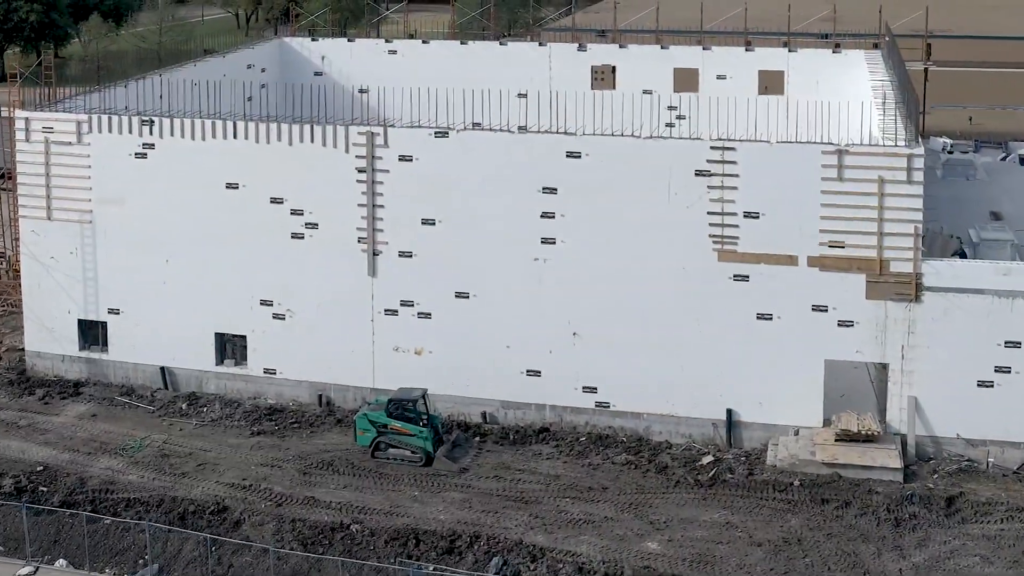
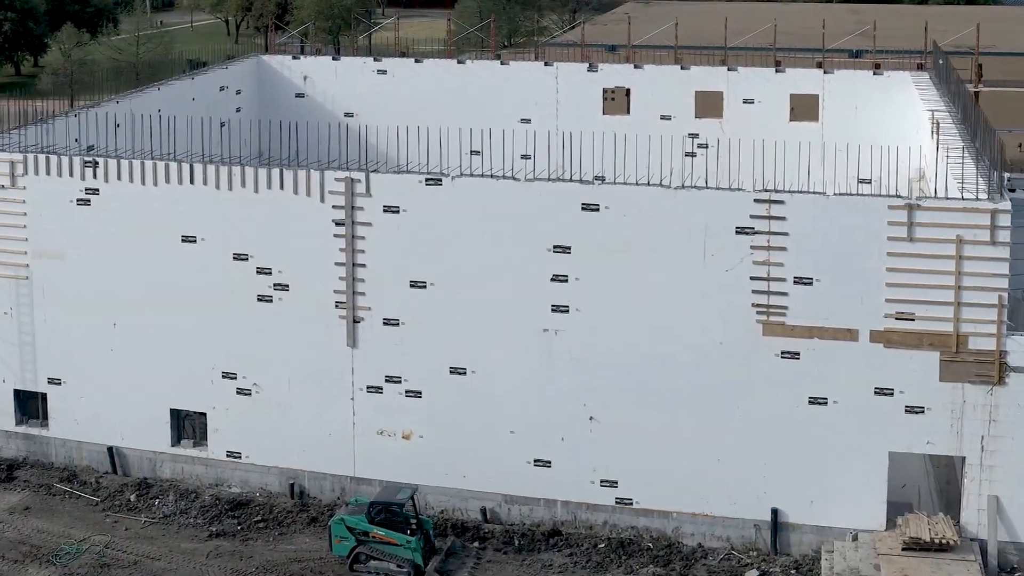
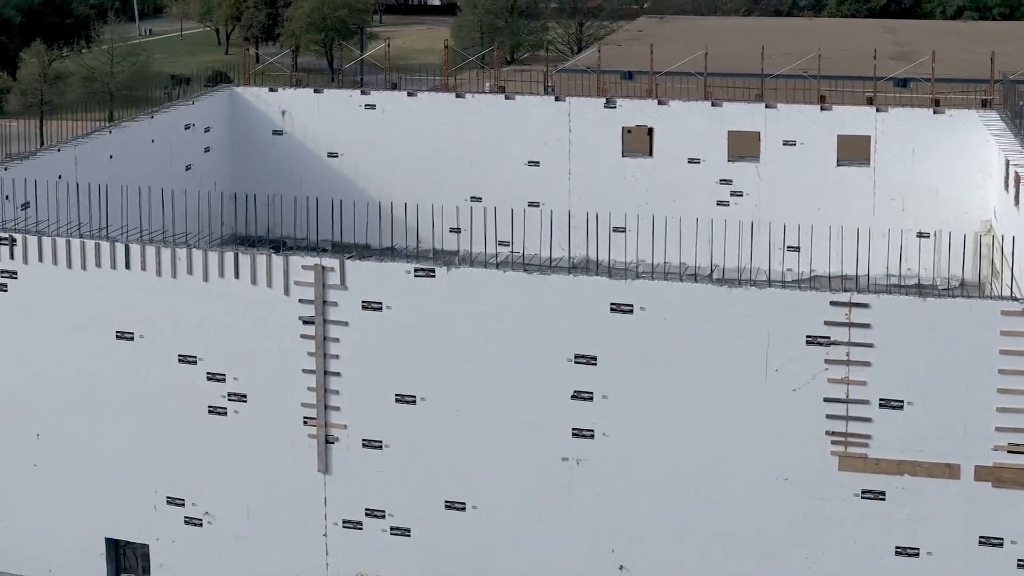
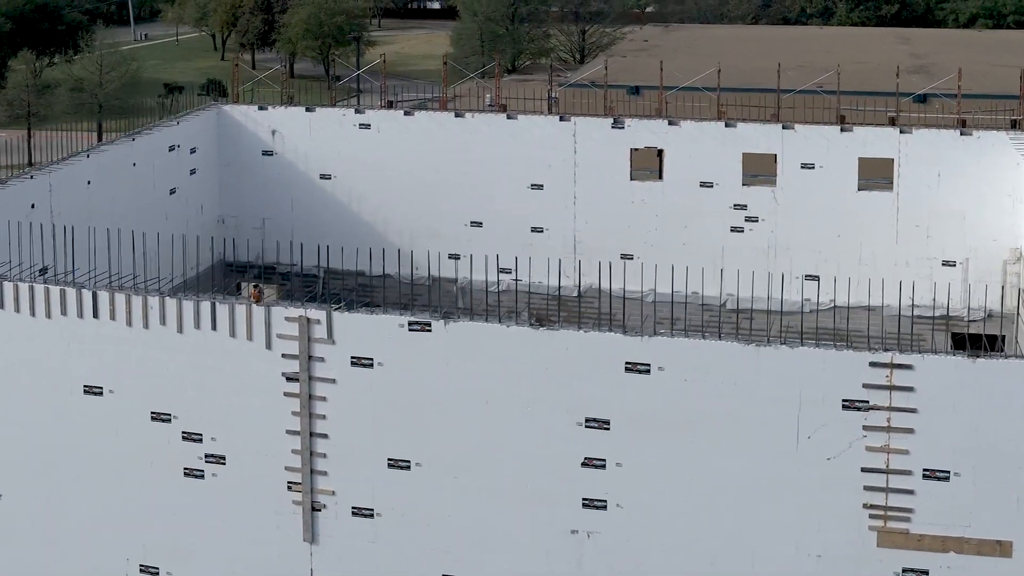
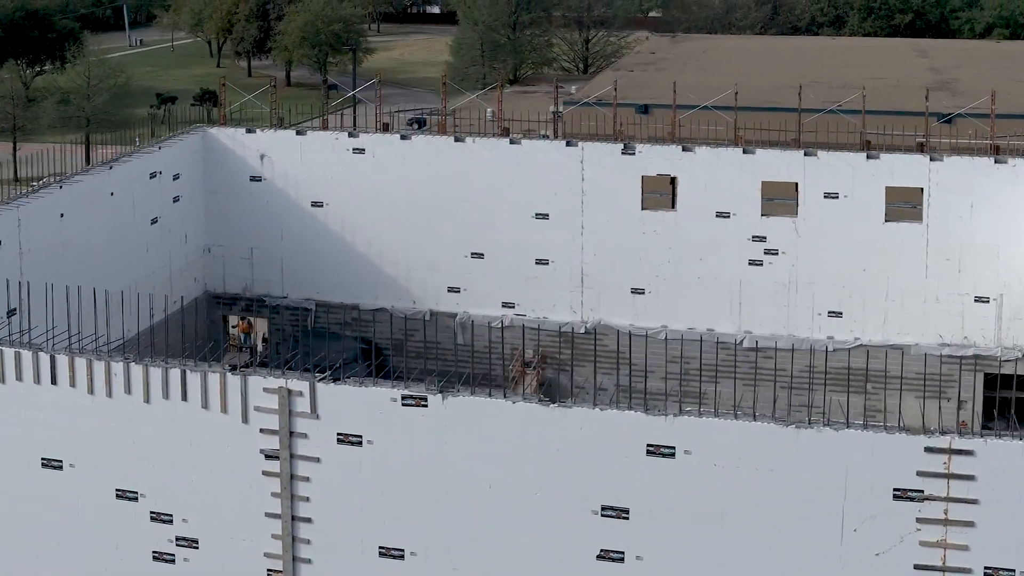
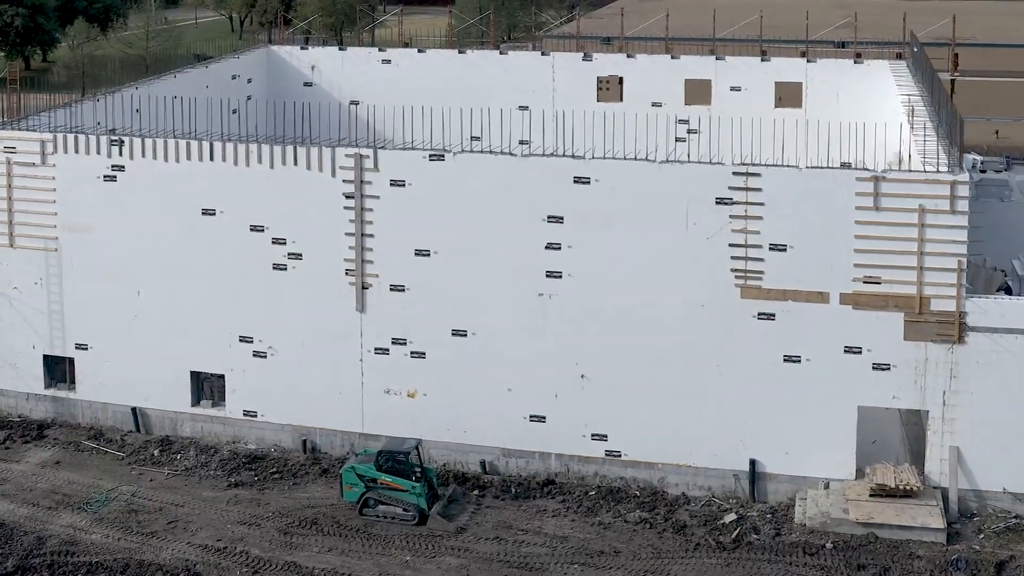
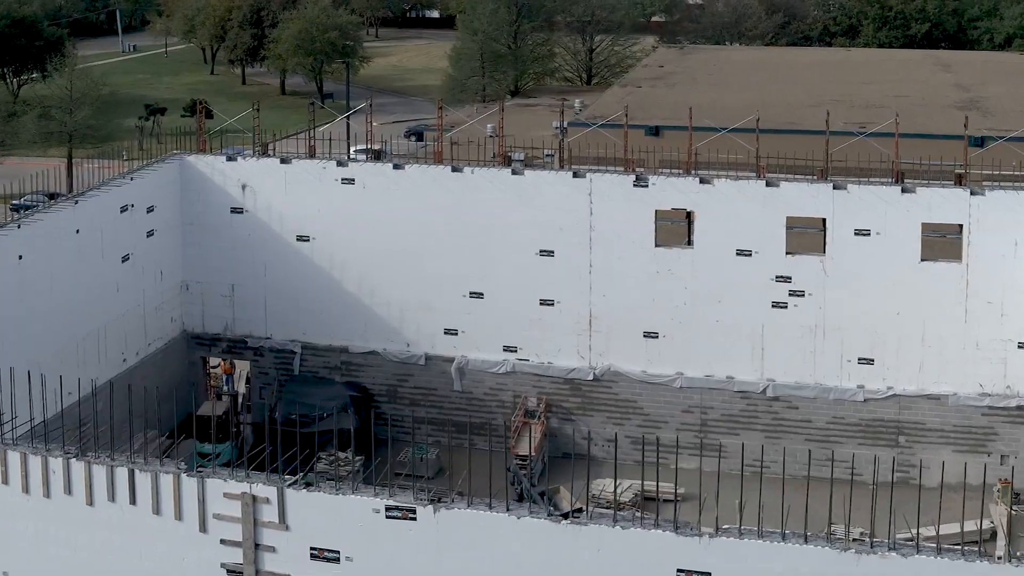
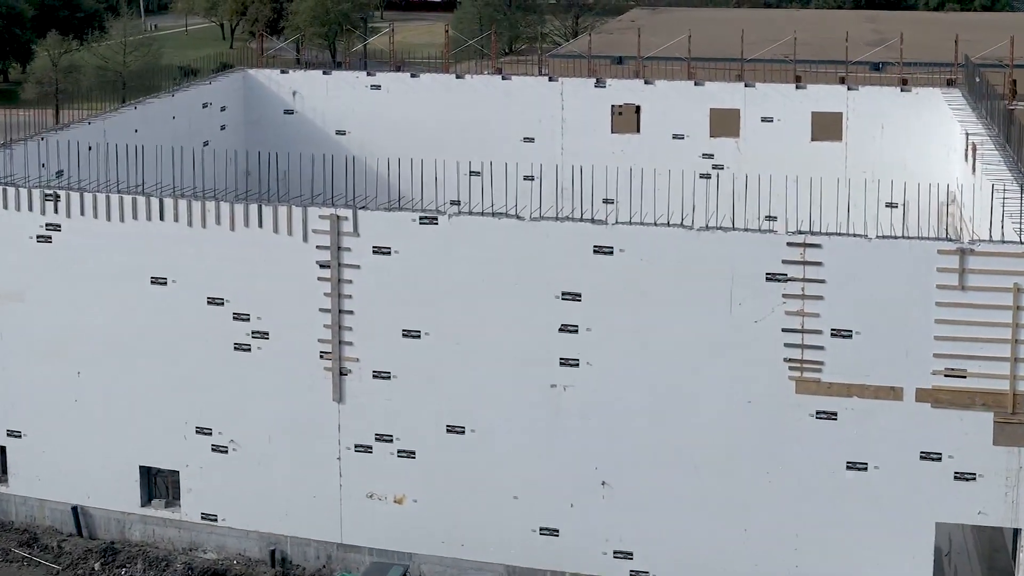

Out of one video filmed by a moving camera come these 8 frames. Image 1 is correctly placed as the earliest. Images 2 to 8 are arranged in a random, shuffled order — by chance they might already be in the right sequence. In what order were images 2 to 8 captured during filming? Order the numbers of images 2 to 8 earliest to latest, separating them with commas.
6, 2, 8, 3, 4, 5, 7
